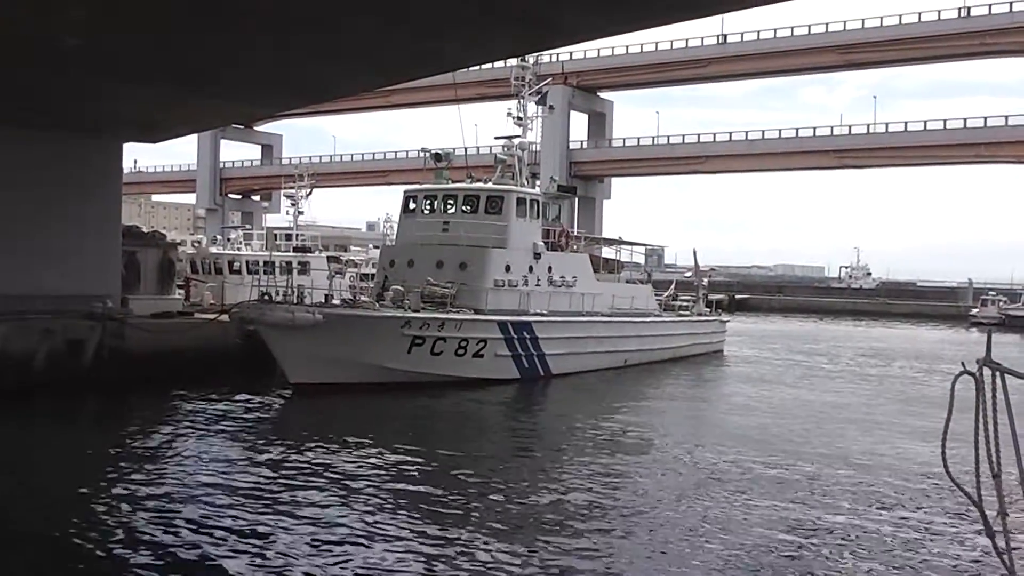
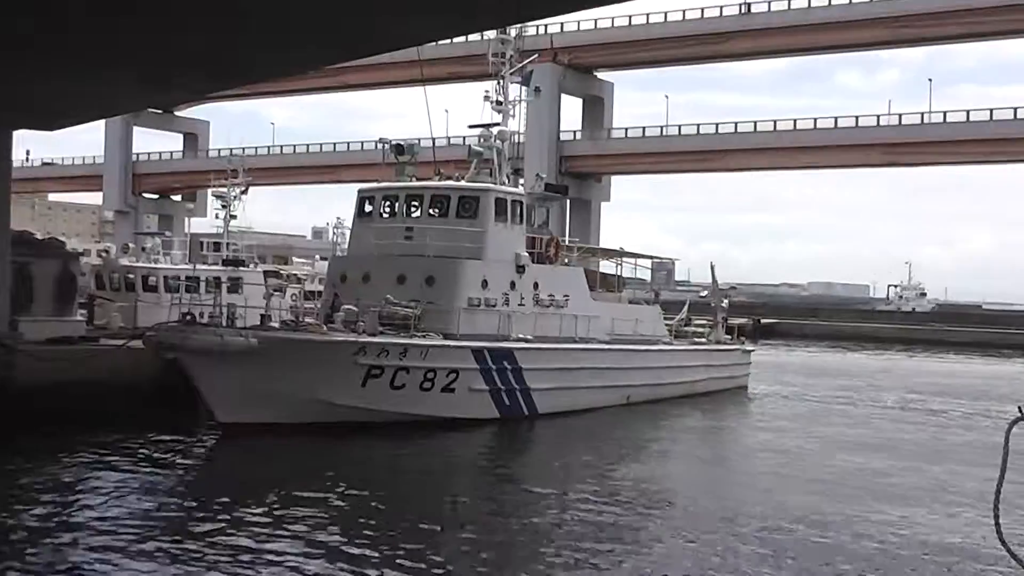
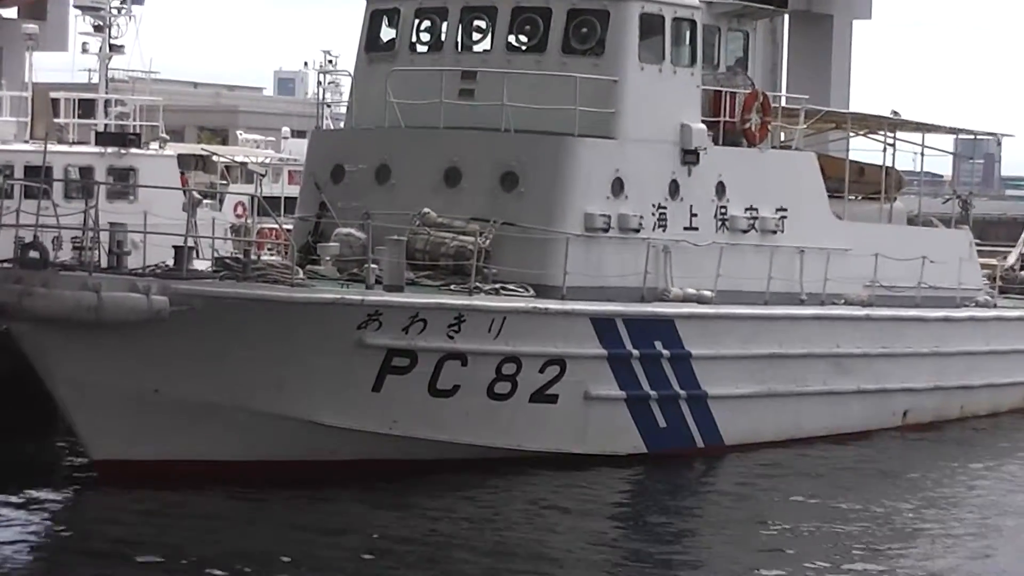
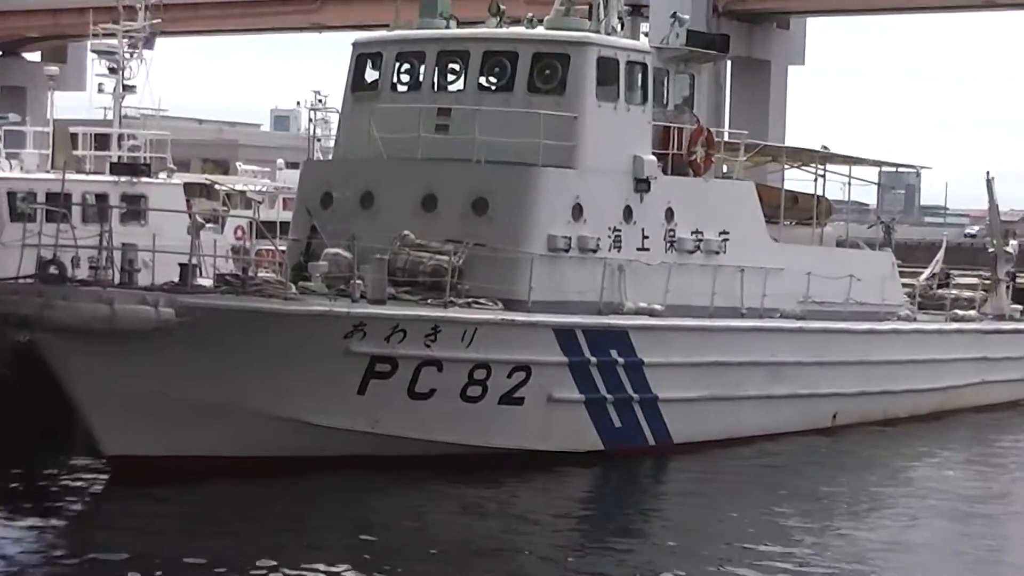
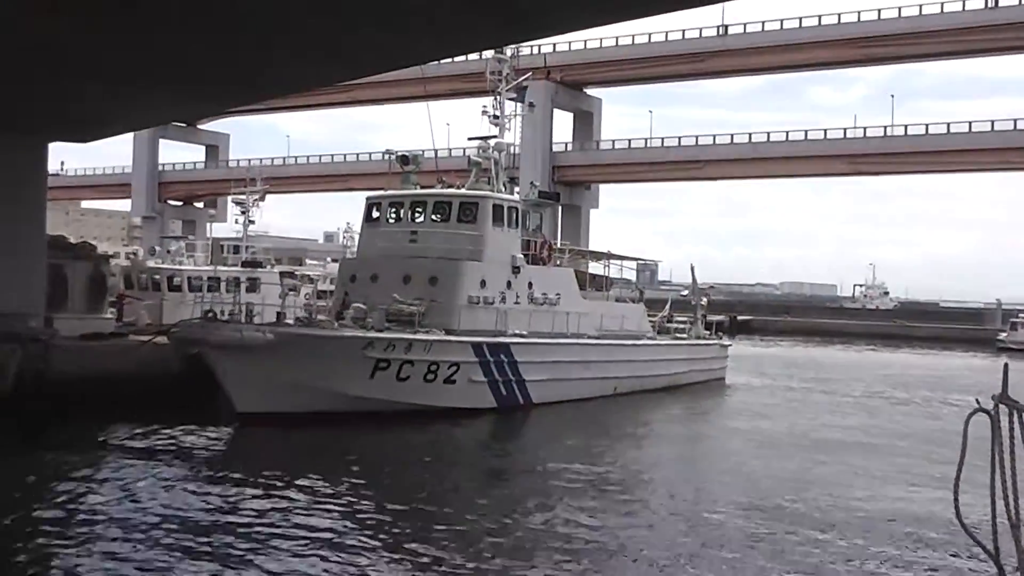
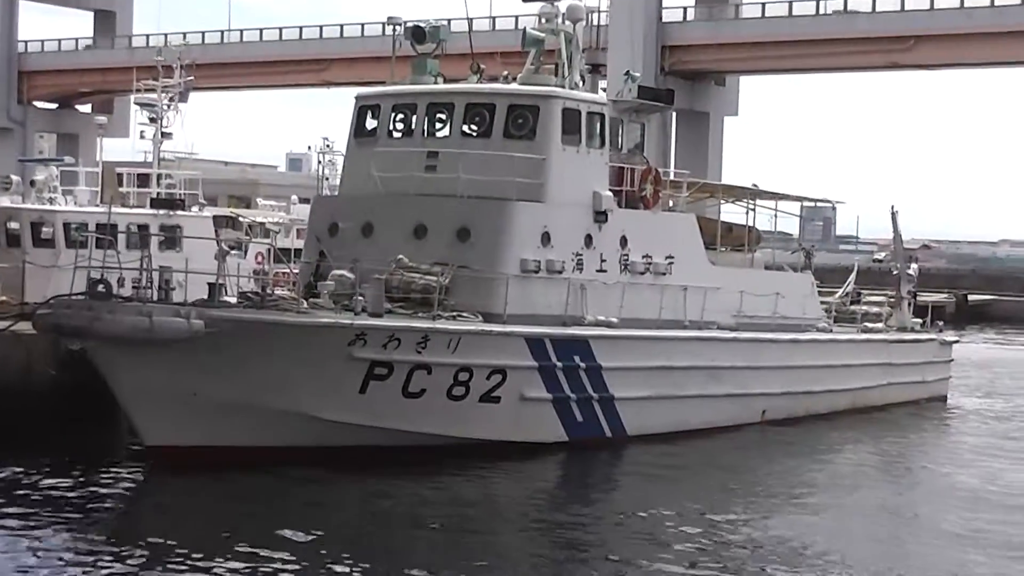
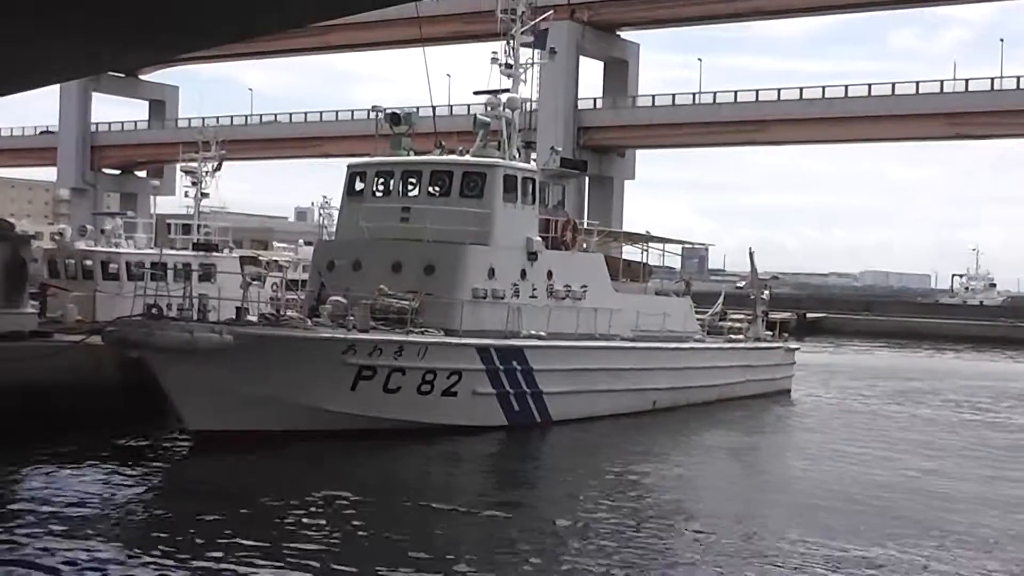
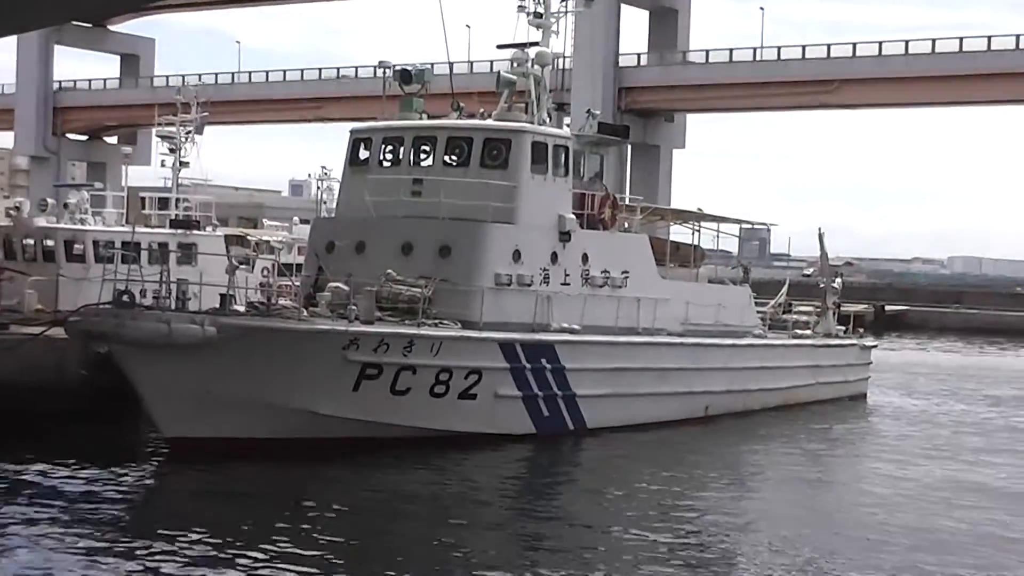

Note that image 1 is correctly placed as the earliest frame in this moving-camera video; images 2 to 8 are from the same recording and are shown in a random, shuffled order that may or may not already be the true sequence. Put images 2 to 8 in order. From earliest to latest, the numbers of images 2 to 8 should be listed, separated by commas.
5, 2, 7, 8, 6, 4, 3
